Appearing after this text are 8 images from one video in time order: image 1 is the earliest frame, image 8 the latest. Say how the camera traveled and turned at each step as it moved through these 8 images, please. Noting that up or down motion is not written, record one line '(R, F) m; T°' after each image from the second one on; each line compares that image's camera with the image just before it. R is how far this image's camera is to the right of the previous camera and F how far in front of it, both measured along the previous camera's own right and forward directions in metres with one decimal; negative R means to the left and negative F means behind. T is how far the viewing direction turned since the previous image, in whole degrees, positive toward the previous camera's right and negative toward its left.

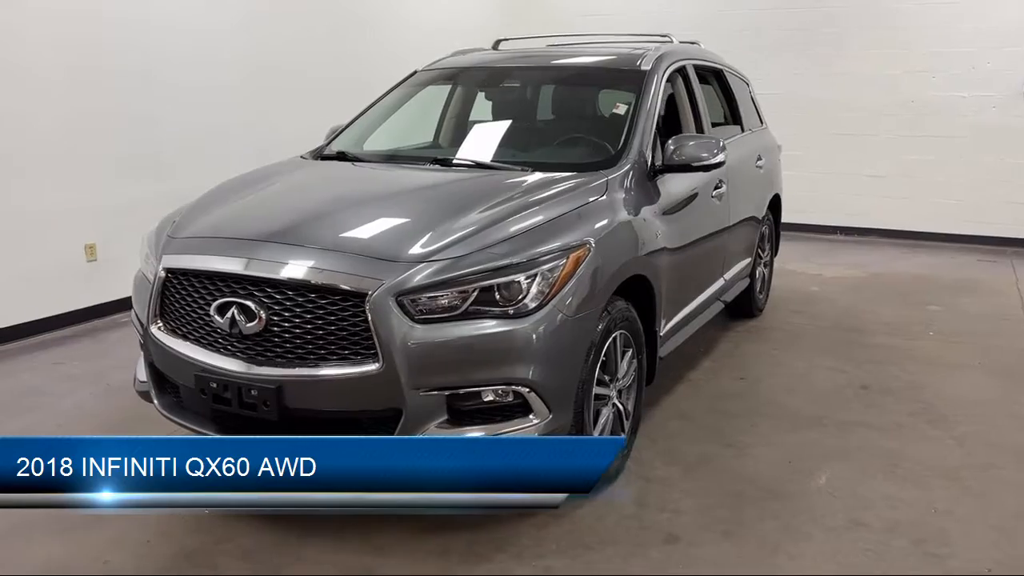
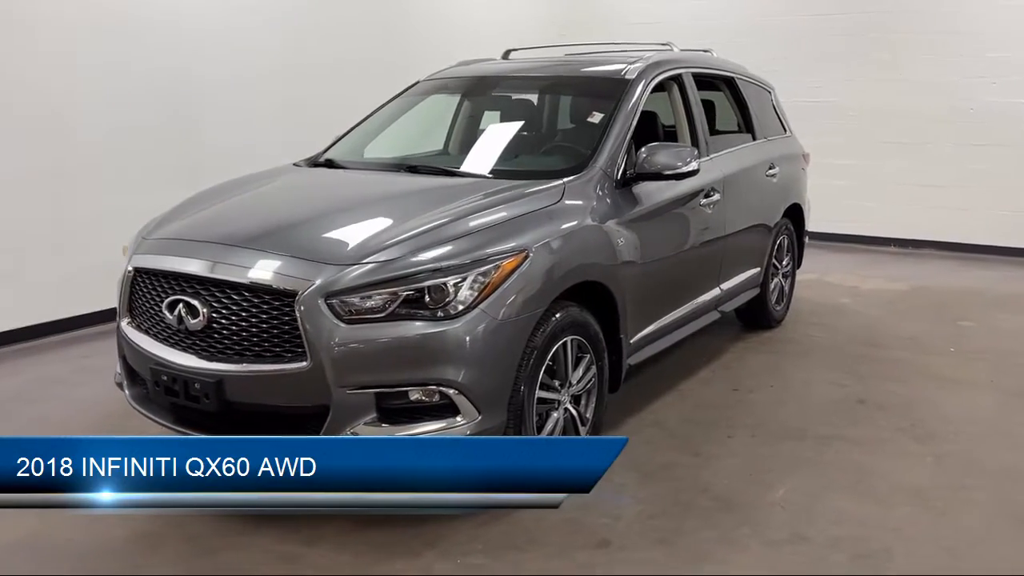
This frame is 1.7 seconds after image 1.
(+0.5, 0.0) m; -6°
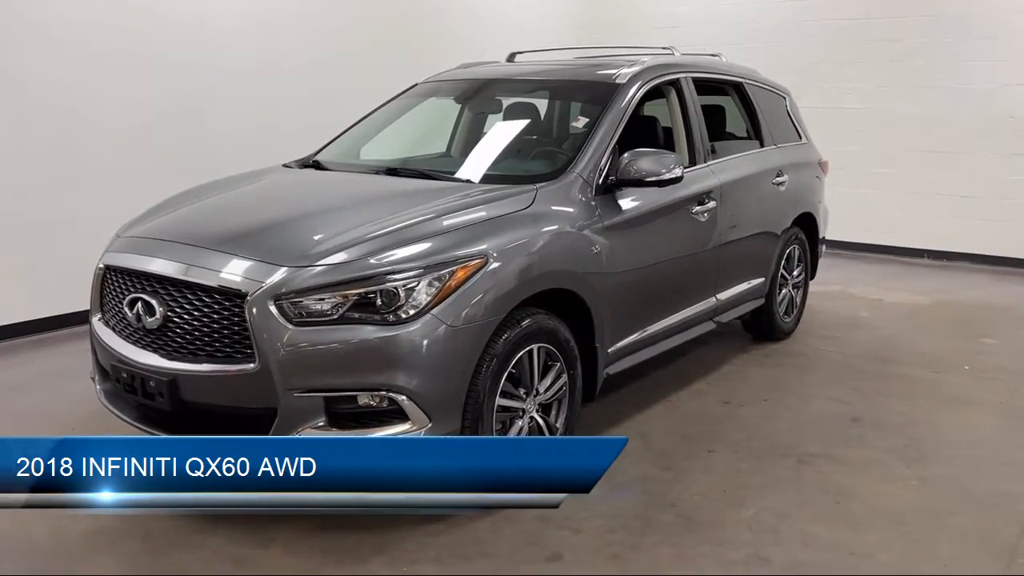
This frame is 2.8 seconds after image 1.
(+0.3, 0.0) m; -3°
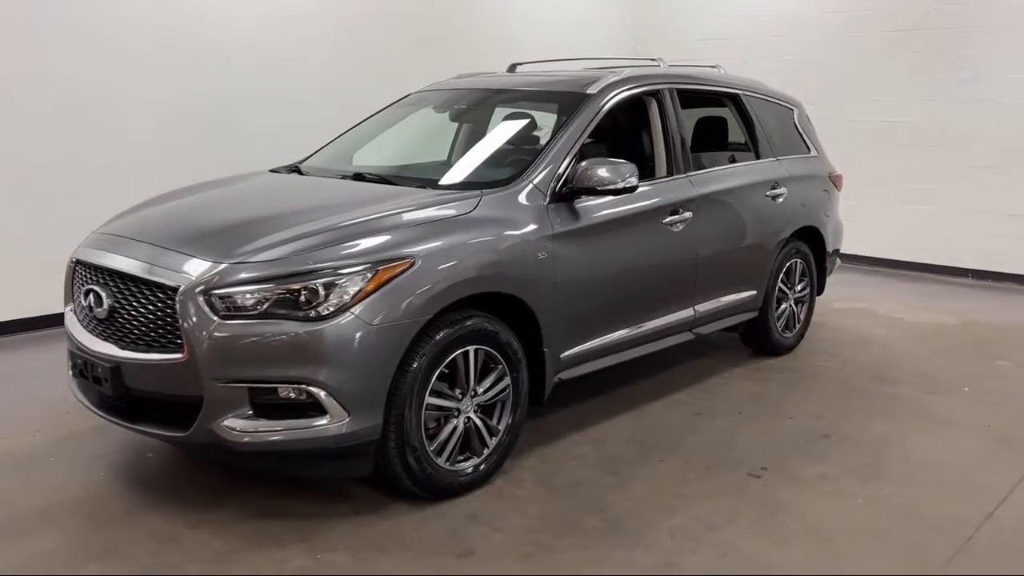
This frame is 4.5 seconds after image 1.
(+0.5, 0.0) m; -5°
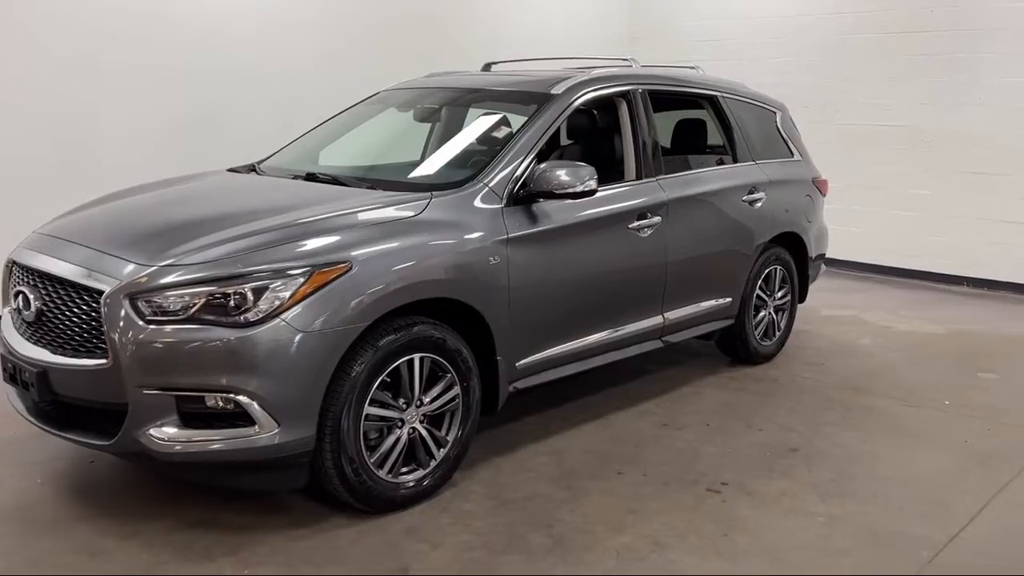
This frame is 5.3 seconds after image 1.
(+0.2, +0.1) m; -1°
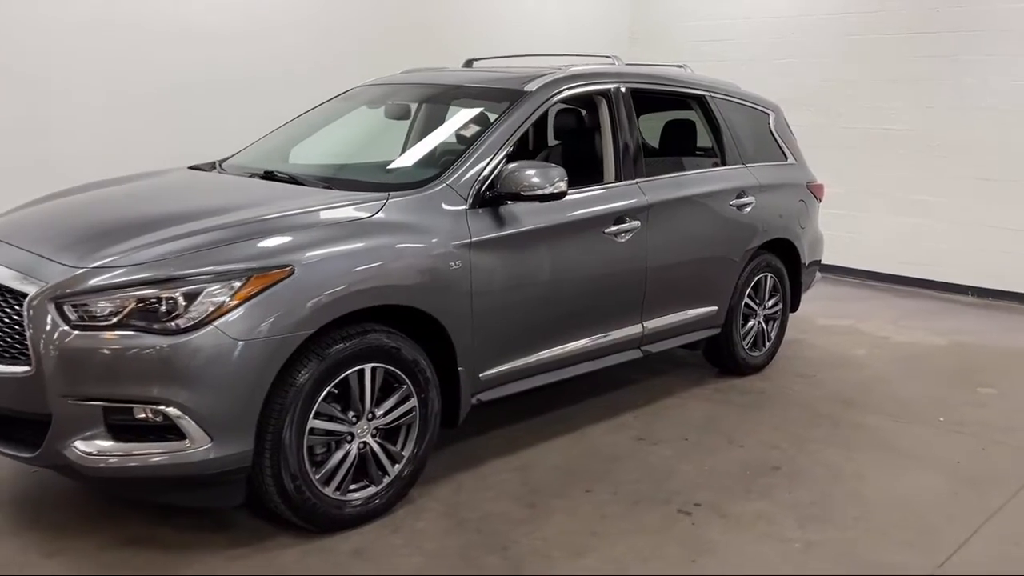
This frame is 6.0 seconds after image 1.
(+0.2, +0.2) m; -1°
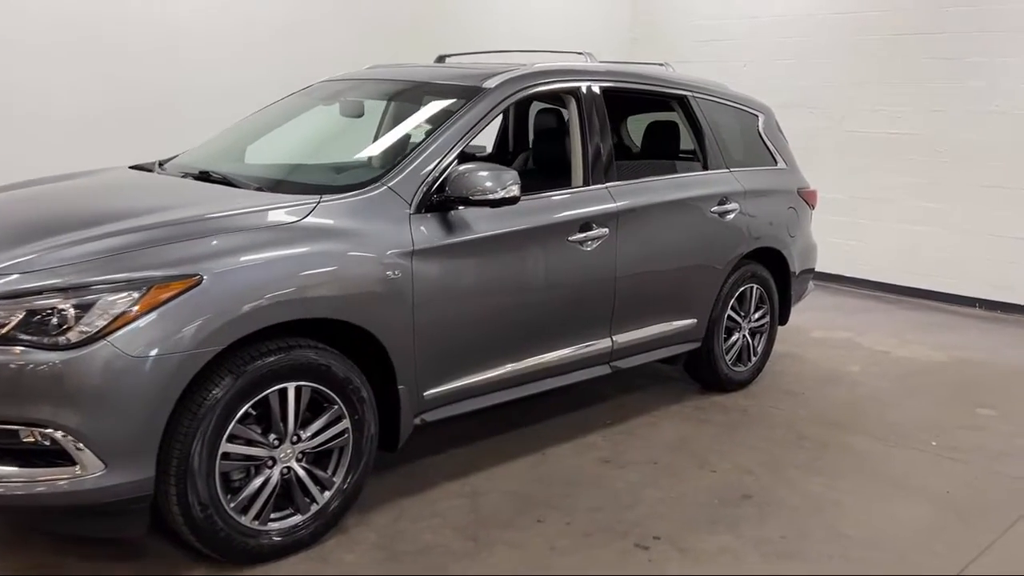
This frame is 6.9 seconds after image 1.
(+0.2, +0.2) m; -1°
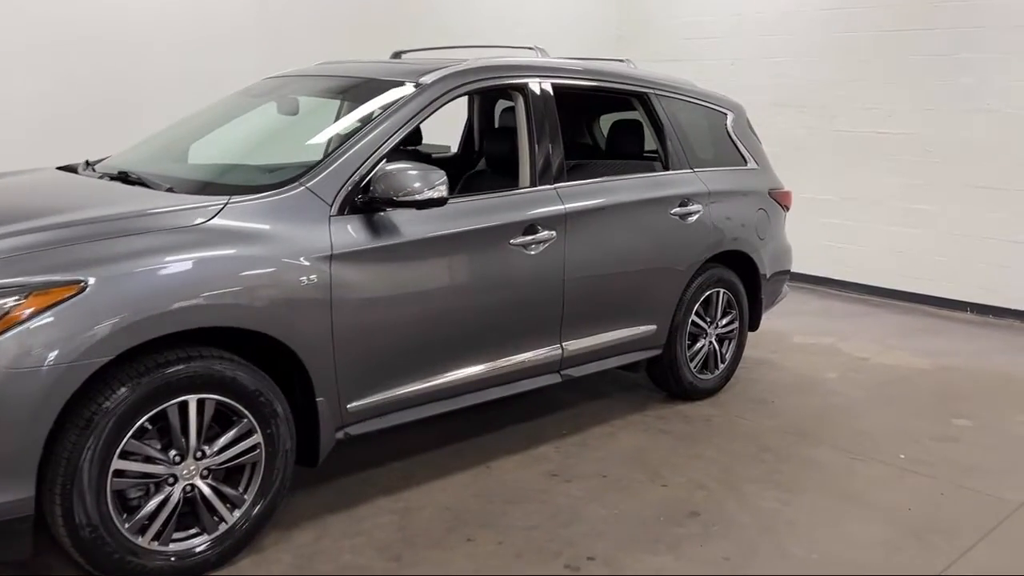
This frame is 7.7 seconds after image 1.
(+0.3, +0.2) m; -1°
